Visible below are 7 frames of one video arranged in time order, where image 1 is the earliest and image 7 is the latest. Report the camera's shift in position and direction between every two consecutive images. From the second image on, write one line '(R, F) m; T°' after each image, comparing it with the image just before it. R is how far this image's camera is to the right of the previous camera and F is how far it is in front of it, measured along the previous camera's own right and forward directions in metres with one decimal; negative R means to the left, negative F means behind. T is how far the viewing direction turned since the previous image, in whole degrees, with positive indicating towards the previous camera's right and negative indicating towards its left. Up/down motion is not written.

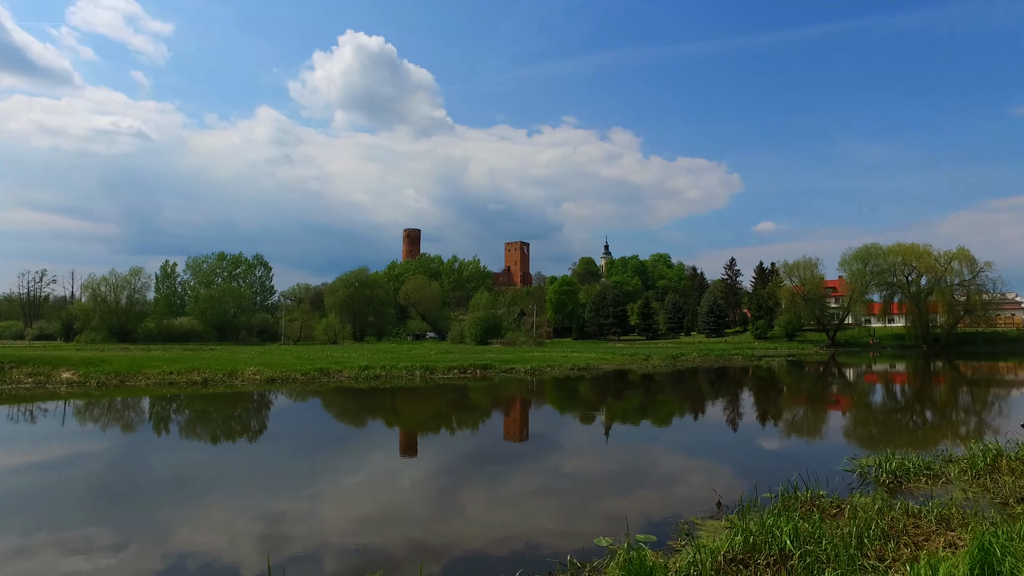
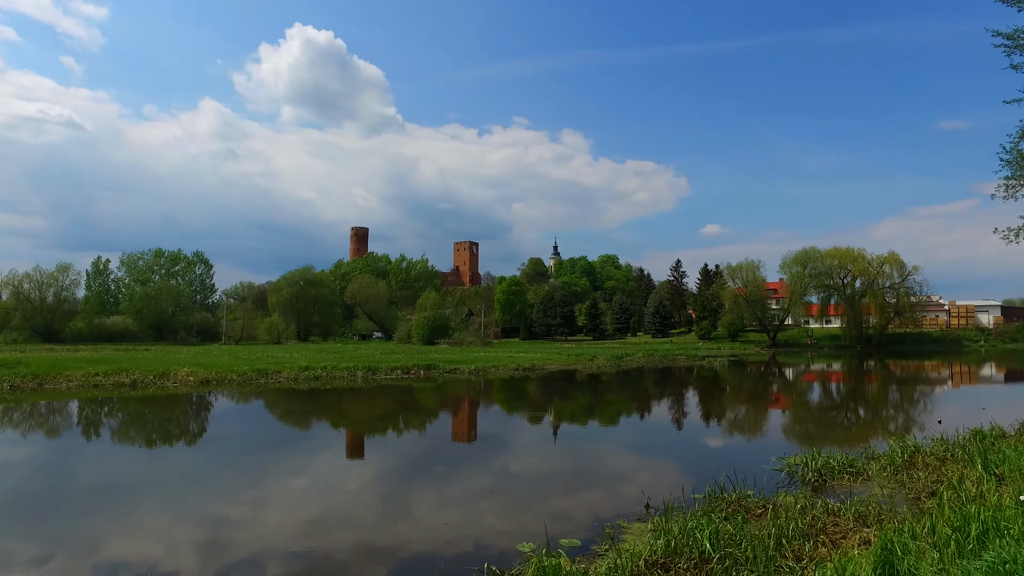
(+2.8, +0.1) m; +2°
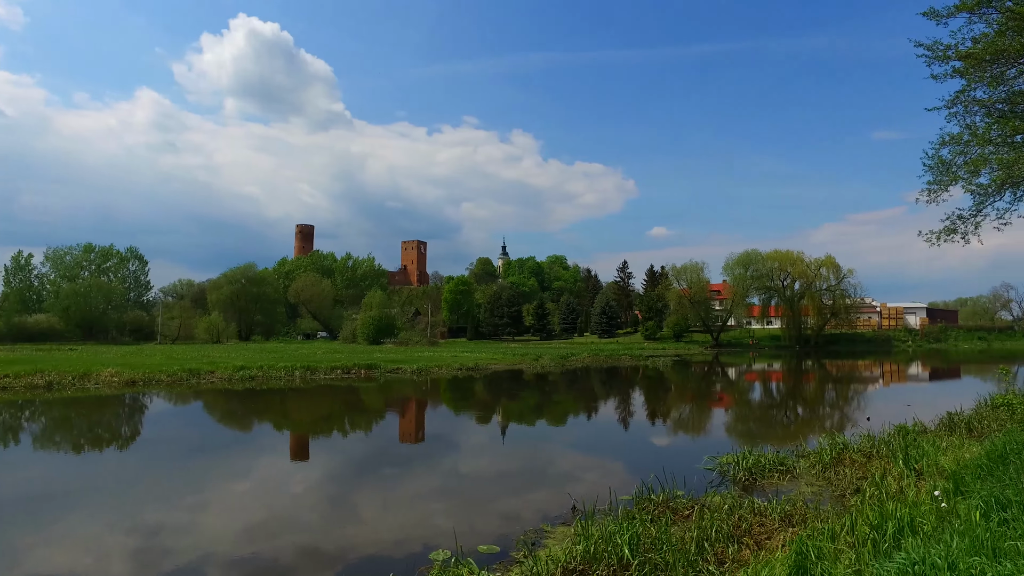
(+0.1, -0.2) m; +5°
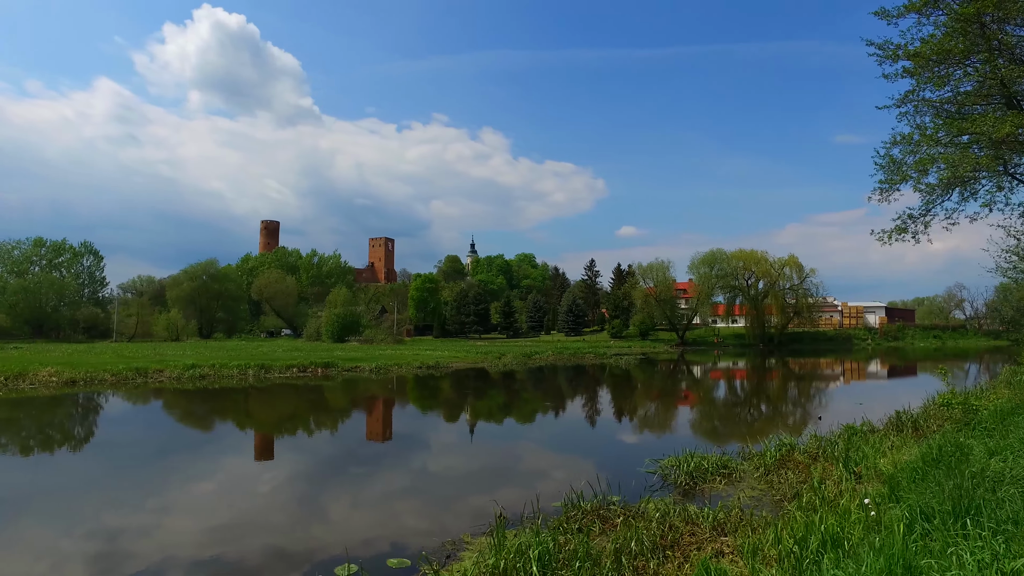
(0.0, -0.1) m; +3°
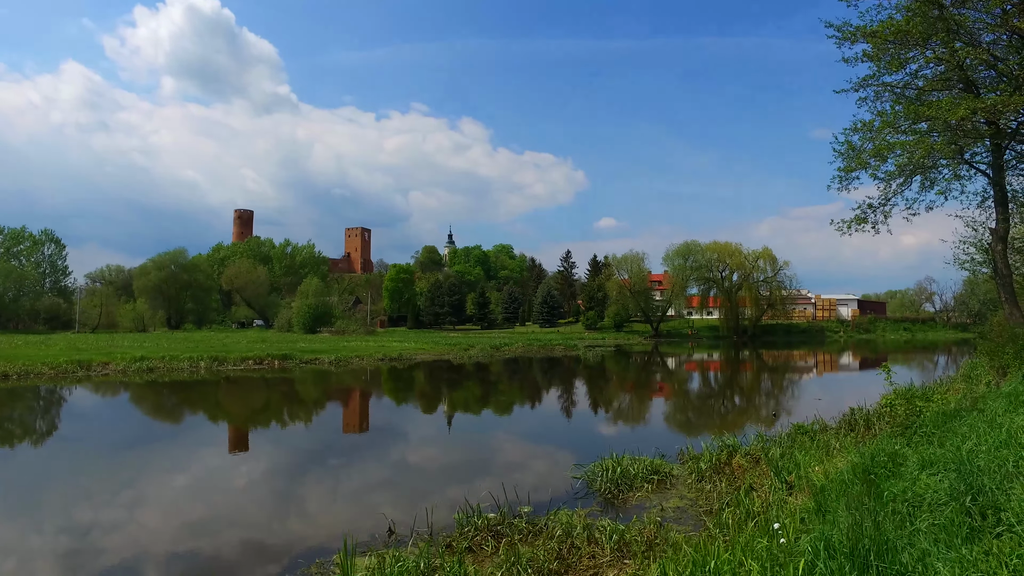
(0.0, 0.0) m; +2°
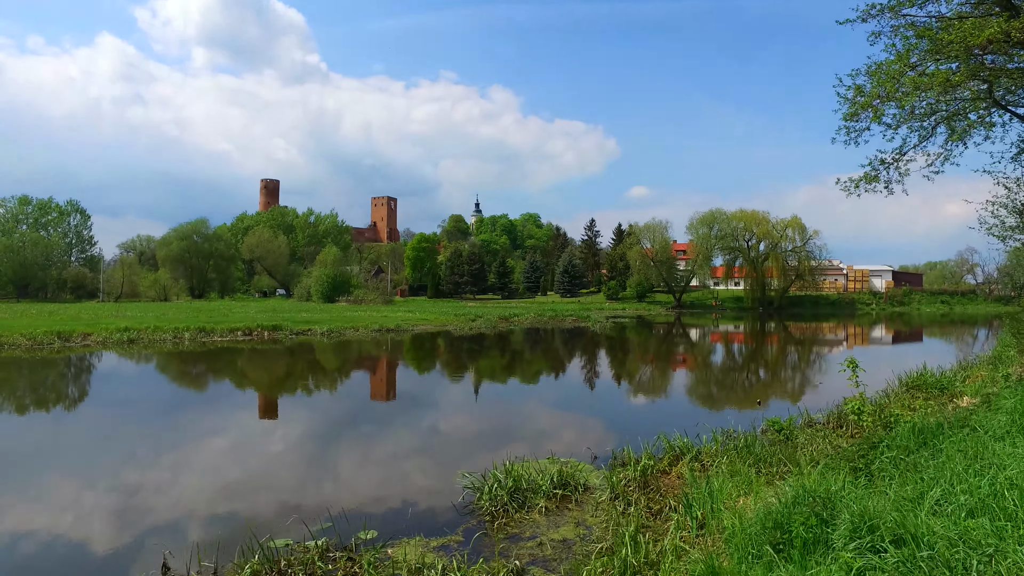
(0.0, 0.0) m; -3°
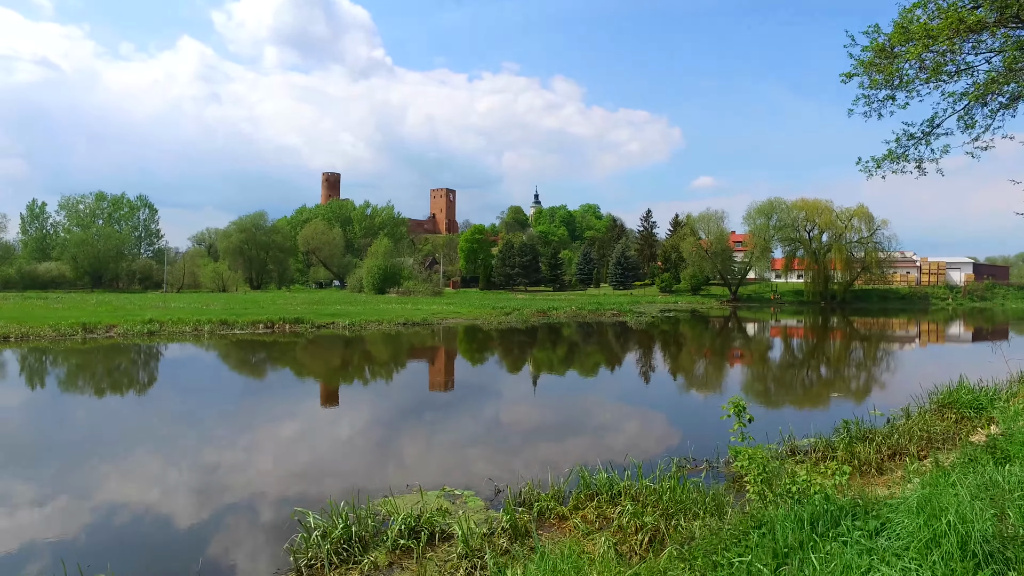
(-0.1, 0.0) m; -5°
